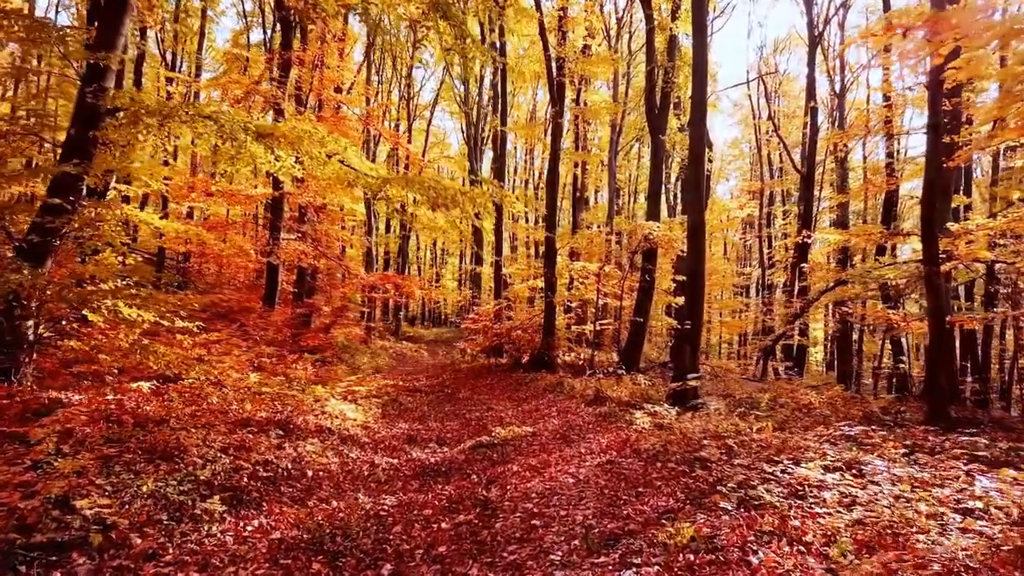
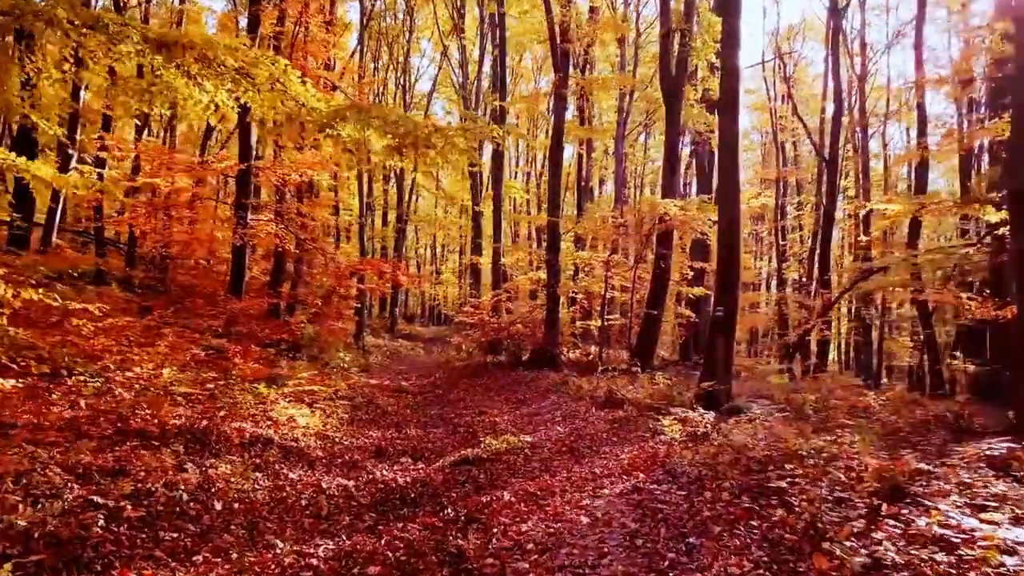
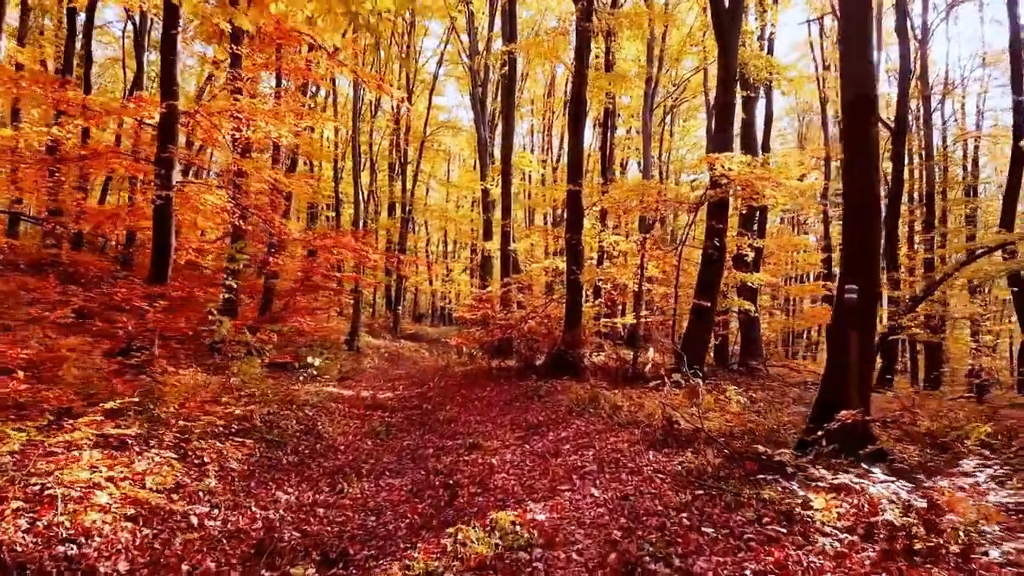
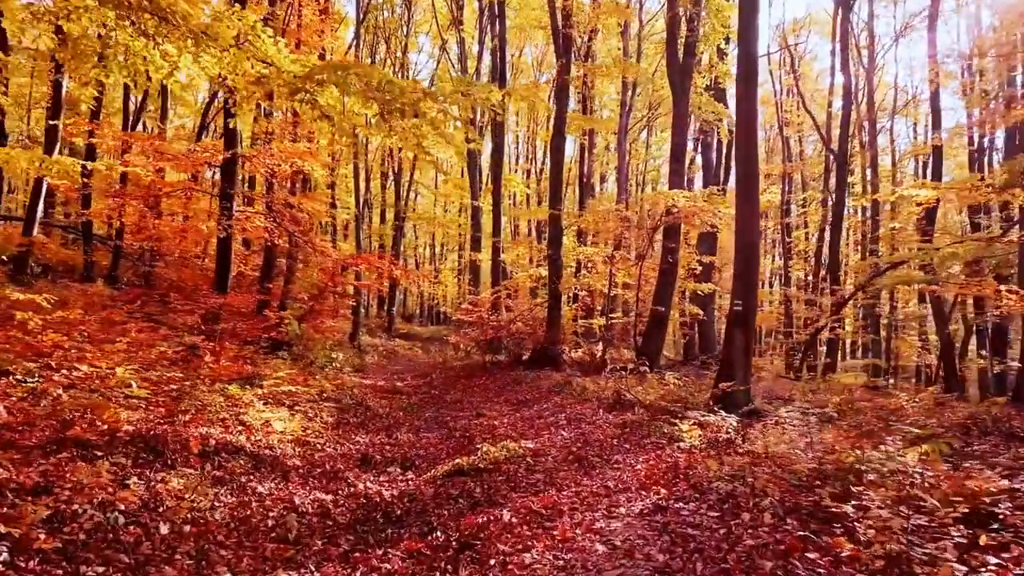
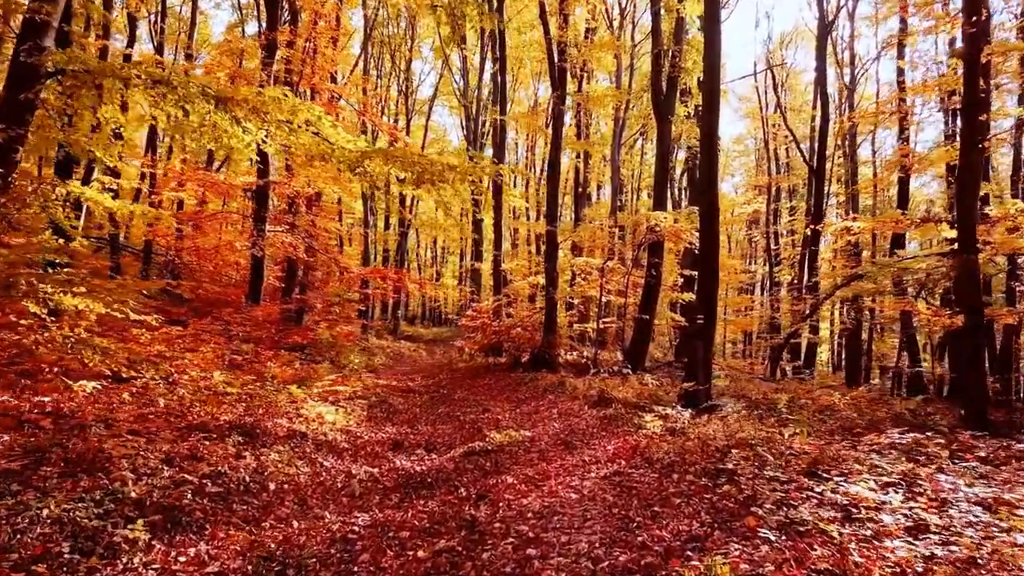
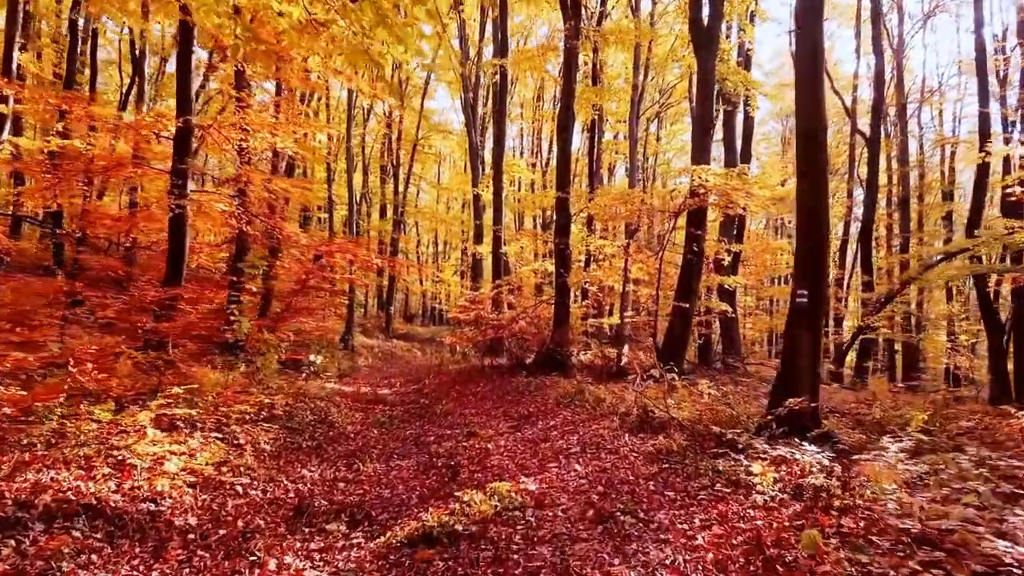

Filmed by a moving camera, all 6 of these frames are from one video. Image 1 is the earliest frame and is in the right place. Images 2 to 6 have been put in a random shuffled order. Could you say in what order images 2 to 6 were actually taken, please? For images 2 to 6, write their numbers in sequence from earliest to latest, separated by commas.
5, 2, 4, 6, 3
